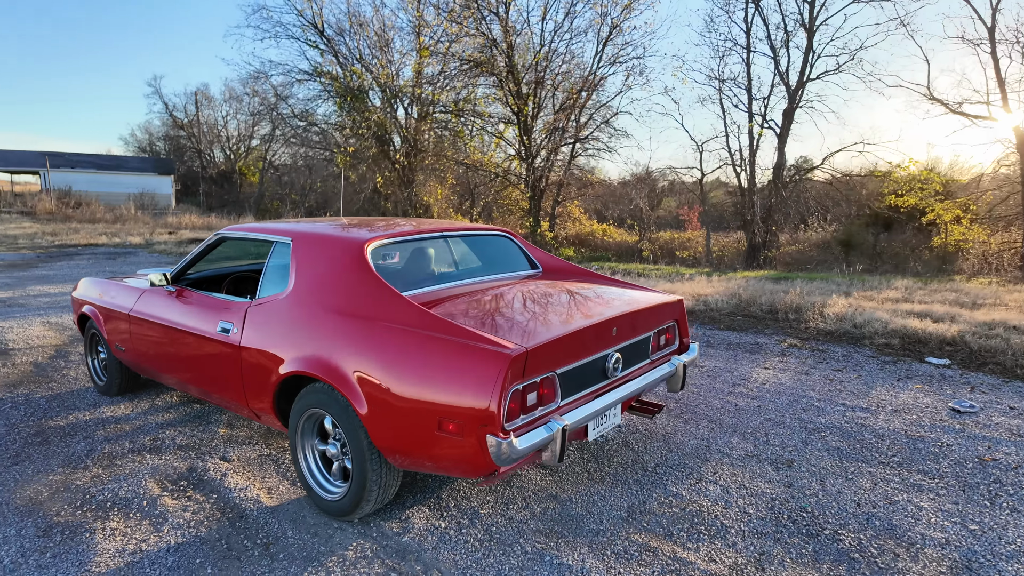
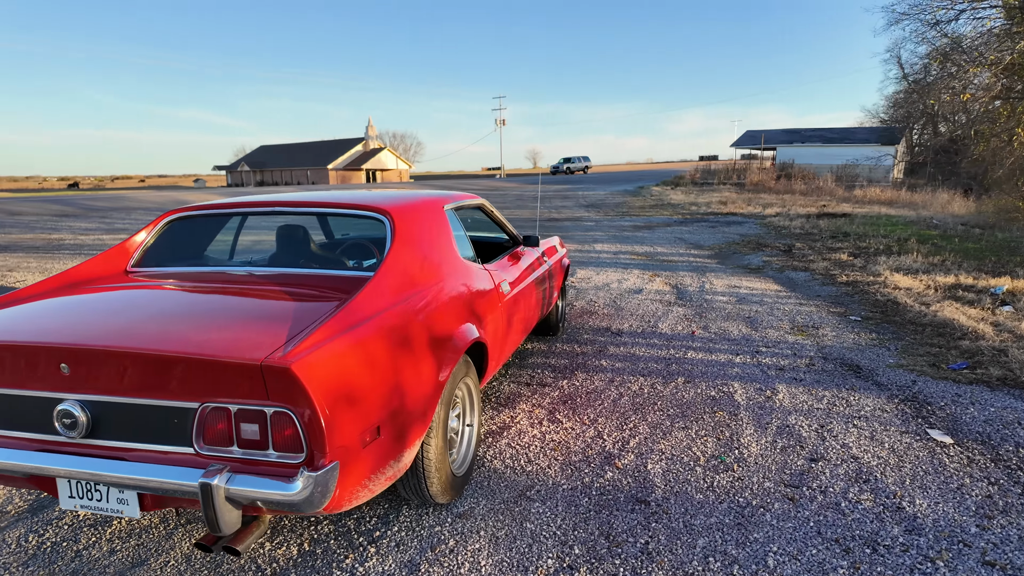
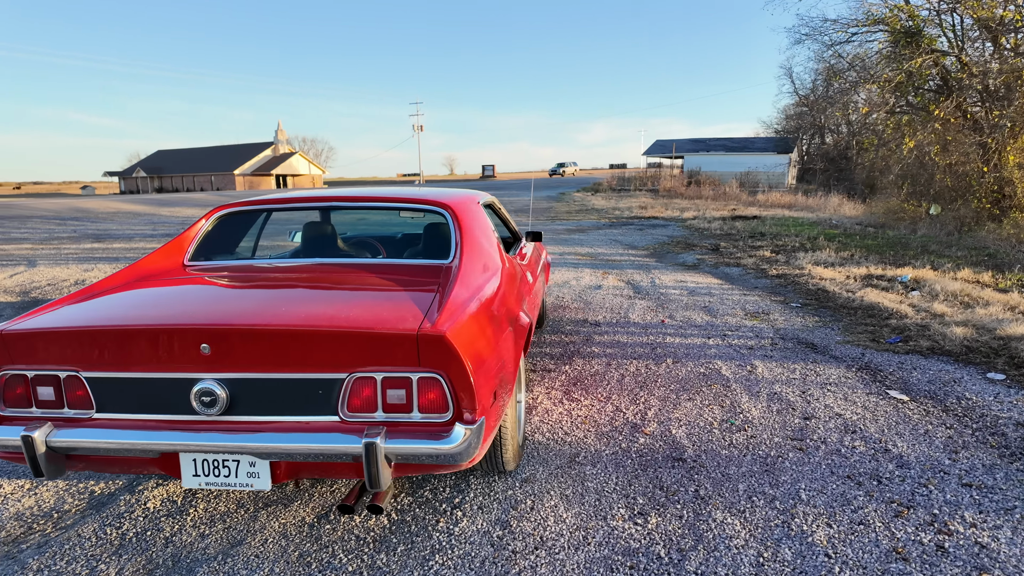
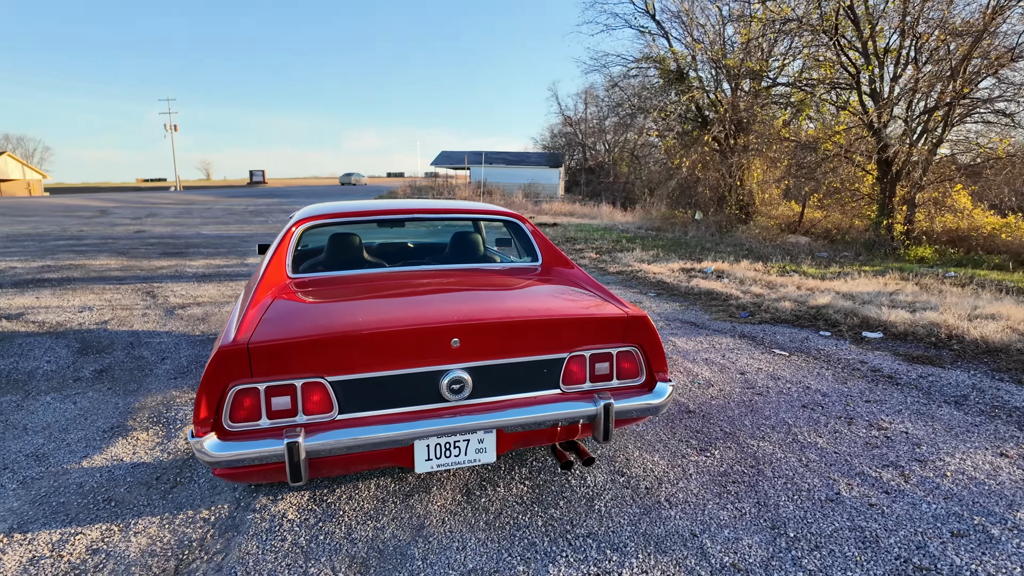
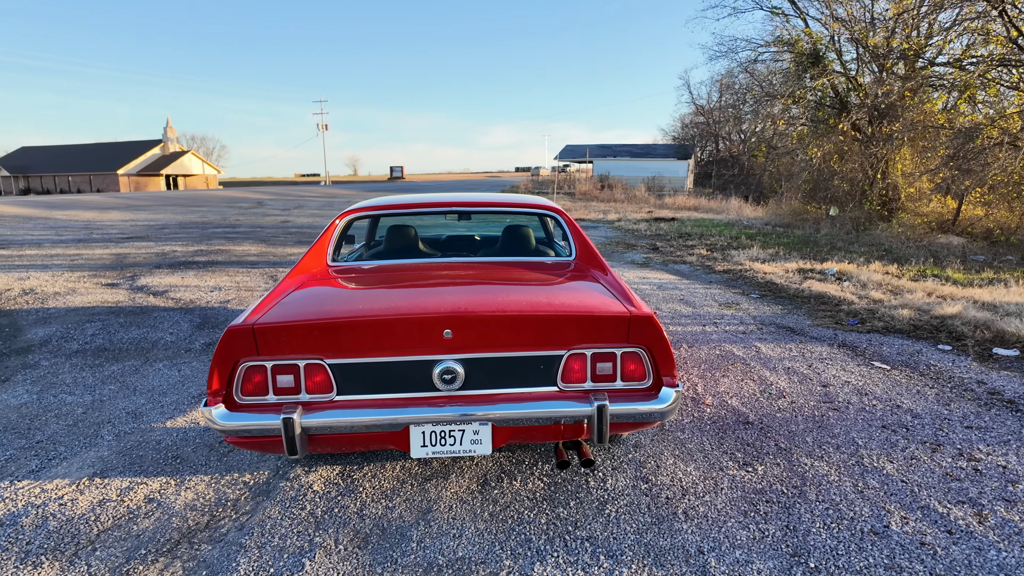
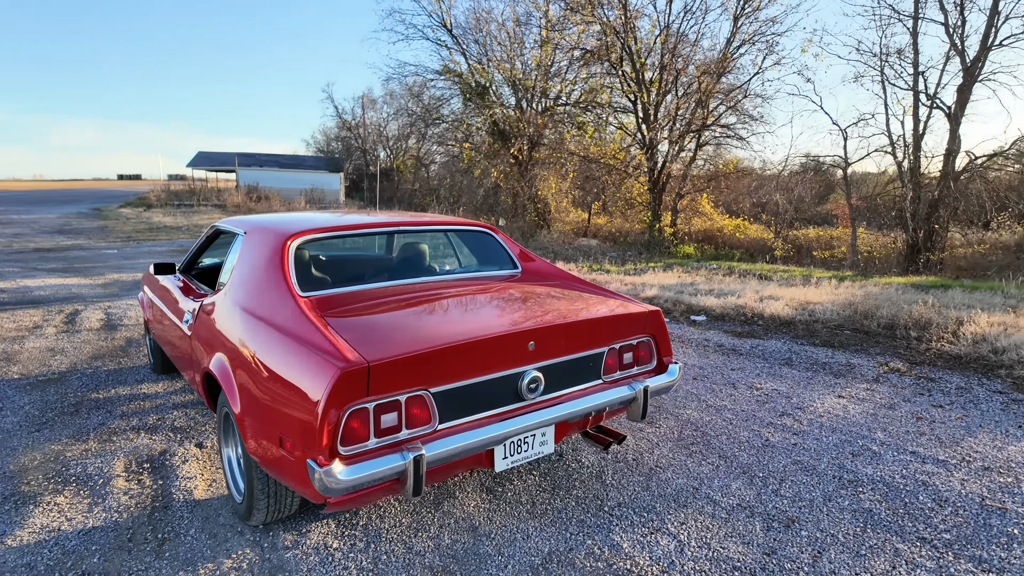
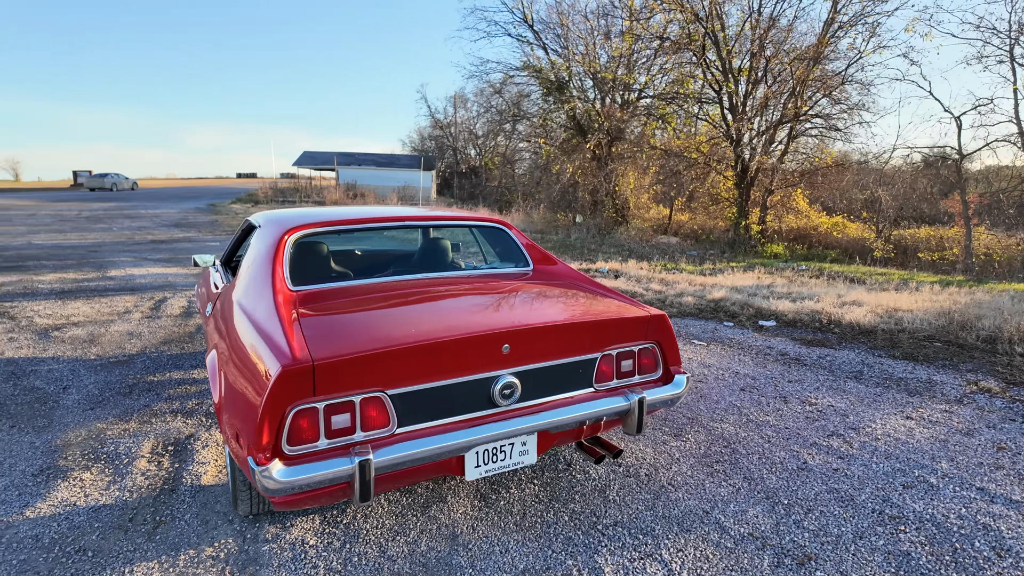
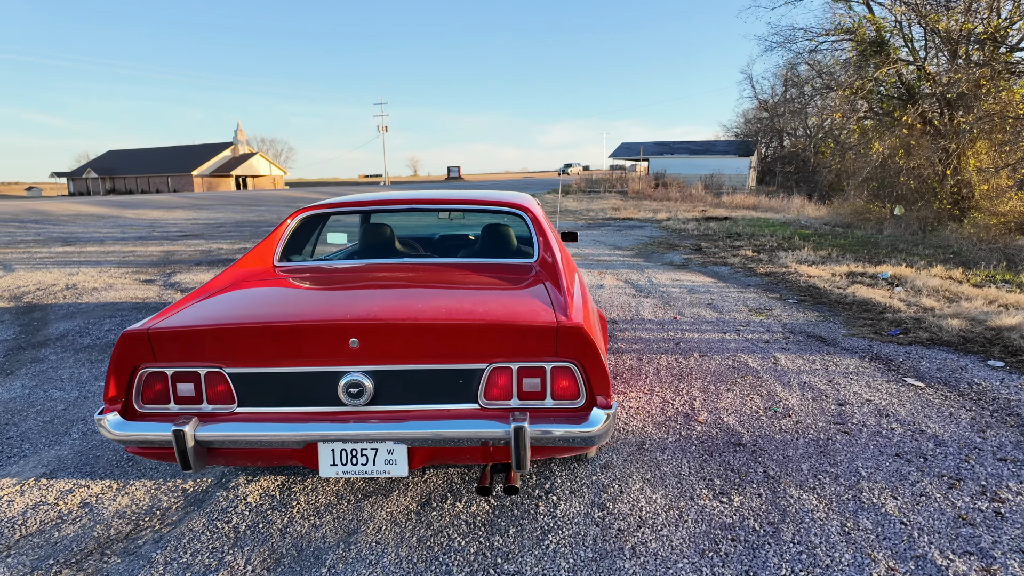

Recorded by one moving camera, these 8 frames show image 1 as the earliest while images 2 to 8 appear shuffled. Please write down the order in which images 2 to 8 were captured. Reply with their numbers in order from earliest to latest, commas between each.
6, 7, 4, 5, 8, 3, 2
